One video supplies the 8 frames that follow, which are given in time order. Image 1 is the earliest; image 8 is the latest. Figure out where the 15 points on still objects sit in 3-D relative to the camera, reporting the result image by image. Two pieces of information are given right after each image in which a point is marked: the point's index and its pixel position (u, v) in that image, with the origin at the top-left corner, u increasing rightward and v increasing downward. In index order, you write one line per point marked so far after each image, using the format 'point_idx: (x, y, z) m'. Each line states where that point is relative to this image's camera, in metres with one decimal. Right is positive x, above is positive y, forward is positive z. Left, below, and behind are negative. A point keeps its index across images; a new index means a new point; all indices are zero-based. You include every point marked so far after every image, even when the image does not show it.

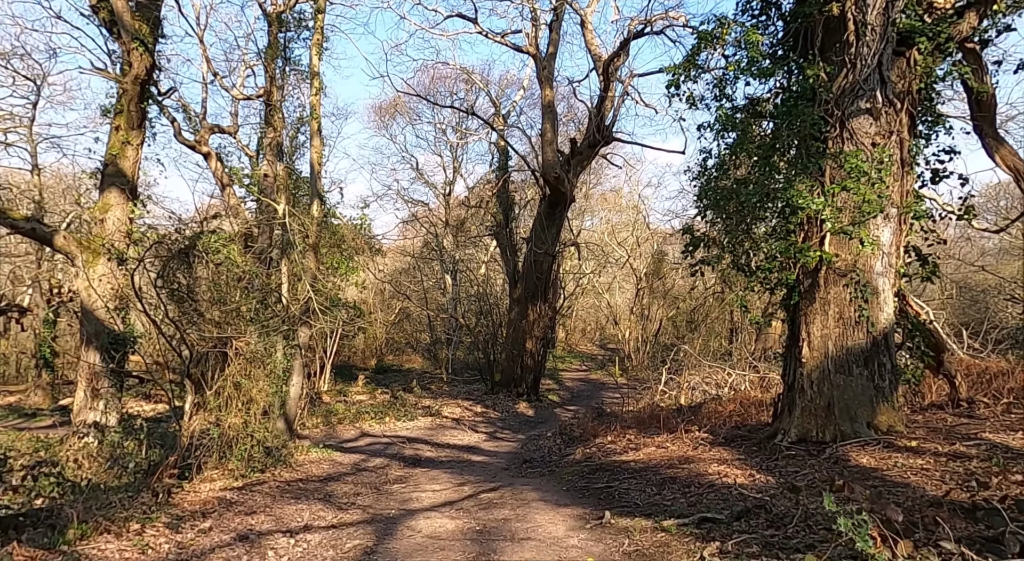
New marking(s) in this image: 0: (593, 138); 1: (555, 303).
0: (+1.6, +2.9, +18.1) m
1: (+0.9, -0.5, +19.1) m
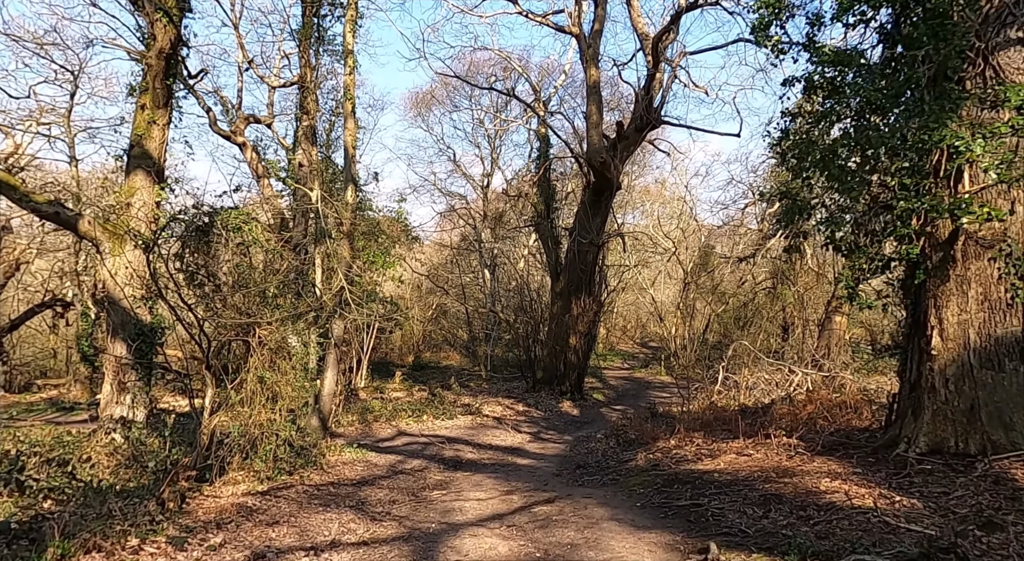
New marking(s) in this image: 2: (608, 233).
0: (+2.5, +3.1, +17.1) m
1: (+1.8, -0.3, +18.2) m
2: (+1.9, +1.0, +17.6) m
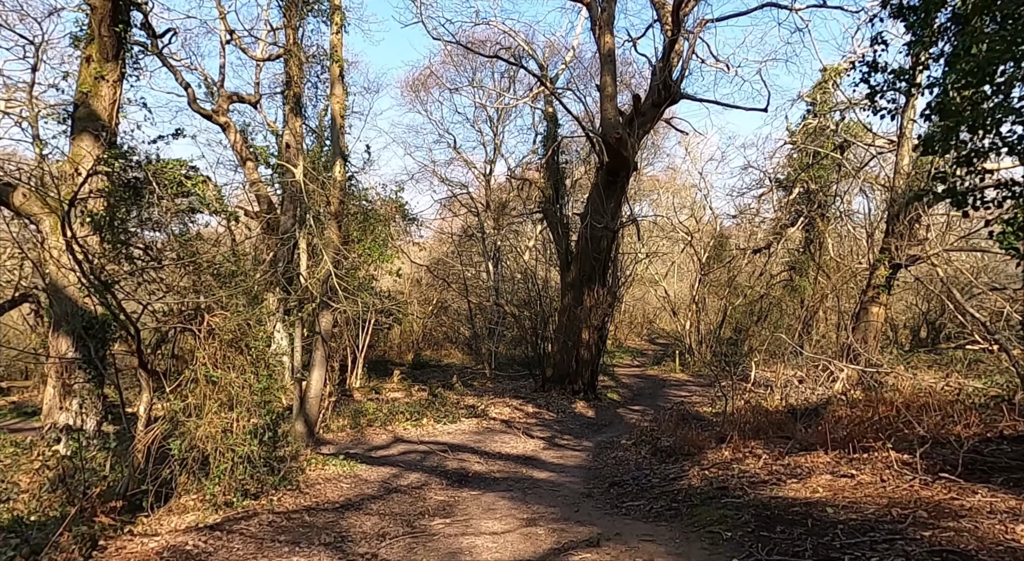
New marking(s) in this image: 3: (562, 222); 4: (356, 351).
0: (+2.6, +3.3, +15.7) m
1: (+1.9, -0.1, +16.7) m
2: (+2.0, +1.2, +16.1) m
3: (+1.0, +1.2, +17.8) m
4: (-3.3, -1.5, +18.7) m
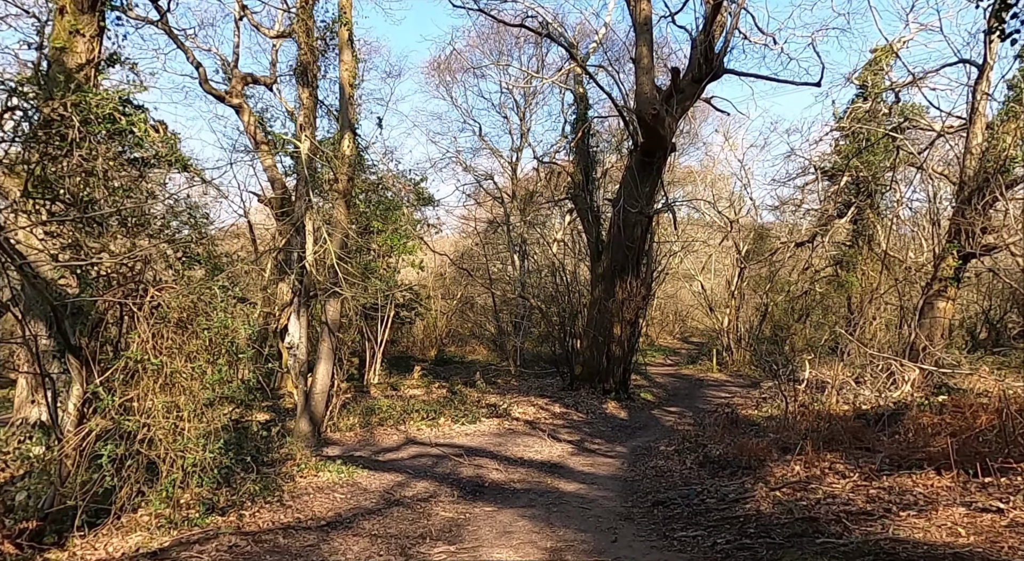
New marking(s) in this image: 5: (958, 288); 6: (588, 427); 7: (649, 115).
0: (+3.0, +3.4, +14.5) m
1: (+2.4, 0.0, +15.6) m
2: (+2.5, +1.3, +14.9) m
3: (+1.5, +1.3, +16.7) m
4: (-2.7, -1.3, +17.7) m
5: (+7.2, -0.1, +14.4) m
6: (+1.0, -2.0, +12.0) m
7: (+2.2, +2.6, +14.1) m
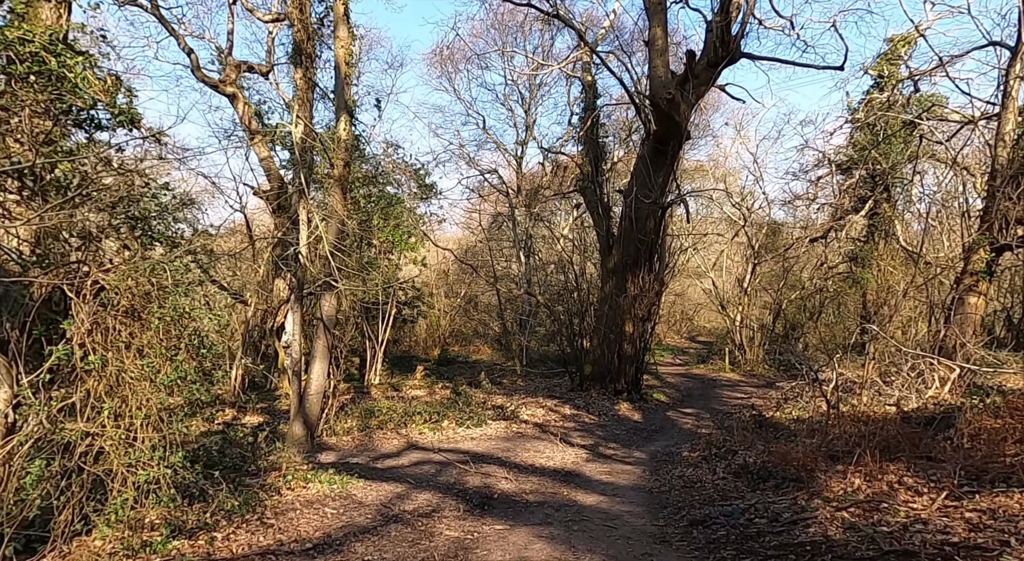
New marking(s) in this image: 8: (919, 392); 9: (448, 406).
0: (+3.1, +3.5, +13.7) m
1: (+2.5, +0.1, +14.8) m
2: (+2.6, +1.4, +14.2) m
3: (+1.6, +1.4, +15.9) m
4: (-2.6, -1.2, +17.0) m
5: (+7.3, 0.0, +13.7) m
6: (+1.1, -1.9, +11.3) m
7: (+2.3, +2.7, +13.4) m
8: (+4.9, -1.3, +10.7) m
9: (-0.9, -1.7, +12.4) m
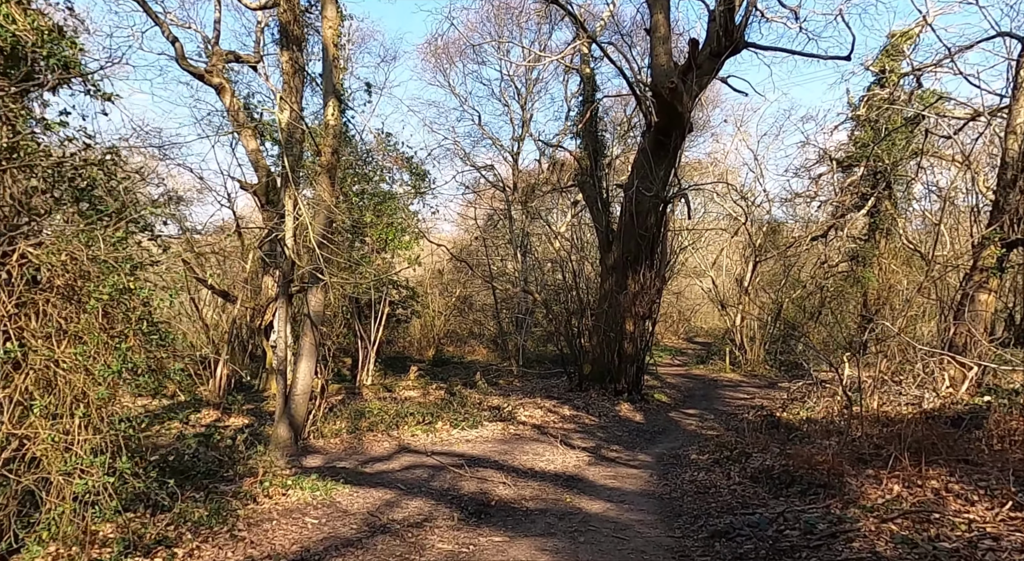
0: (+3.1, +3.5, +13.3) m
1: (+2.4, +0.2, +14.4) m
2: (+2.5, +1.5, +13.7) m
3: (+1.6, +1.4, +15.5) m
4: (-2.7, -1.2, +16.5) m
5: (+7.3, 0.0, +13.3) m
6: (+1.1, -1.8, +10.8) m
7: (+2.2, +2.7, +12.9) m
8: (+4.8, -1.3, +10.3) m
9: (-0.9, -1.7, +11.9) m
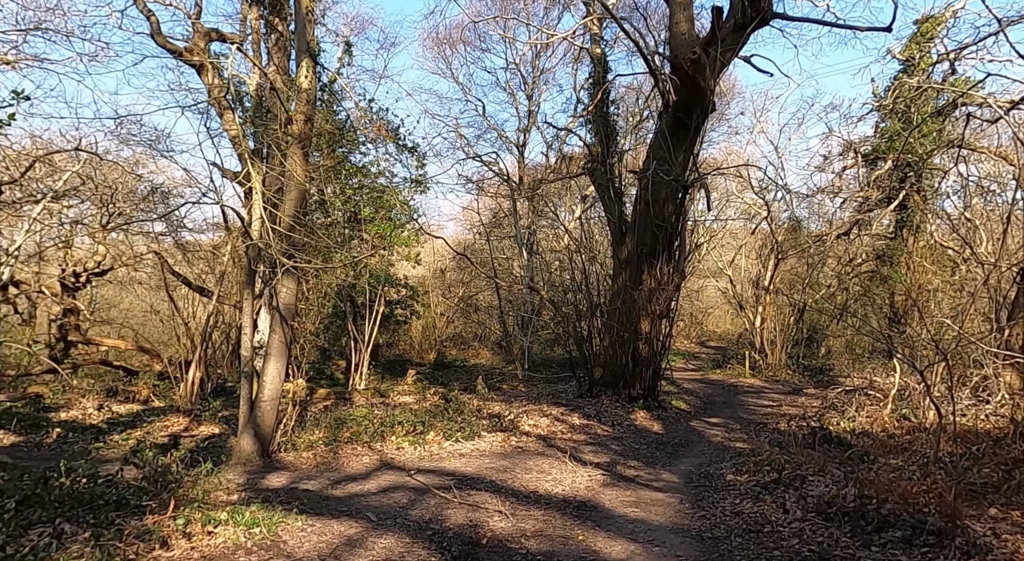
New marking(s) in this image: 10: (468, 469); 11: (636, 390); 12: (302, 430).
0: (+3.1, +3.6, +12.0) m
1: (+2.5, +0.2, +13.1) m
2: (+2.6, +1.5, +12.5) m
3: (+1.6, +1.5, +14.2) m
4: (-2.6, -1.1, +15.2) m
5: (+7.3, +0.1, +11.9) m
6: (+1.1, -1.7, +9.5) m
7: (+2.3, +2.8, +11.6) m
8: (+4.9, -1.2, +9.0) m
9: (-0.9, -1.6, +10.6) m
10: (-0.4, -1.7, +8.4) m
11: (+1.8, -1.6, +13.1) m
12: (-2.2, -1.6, +9.6) m
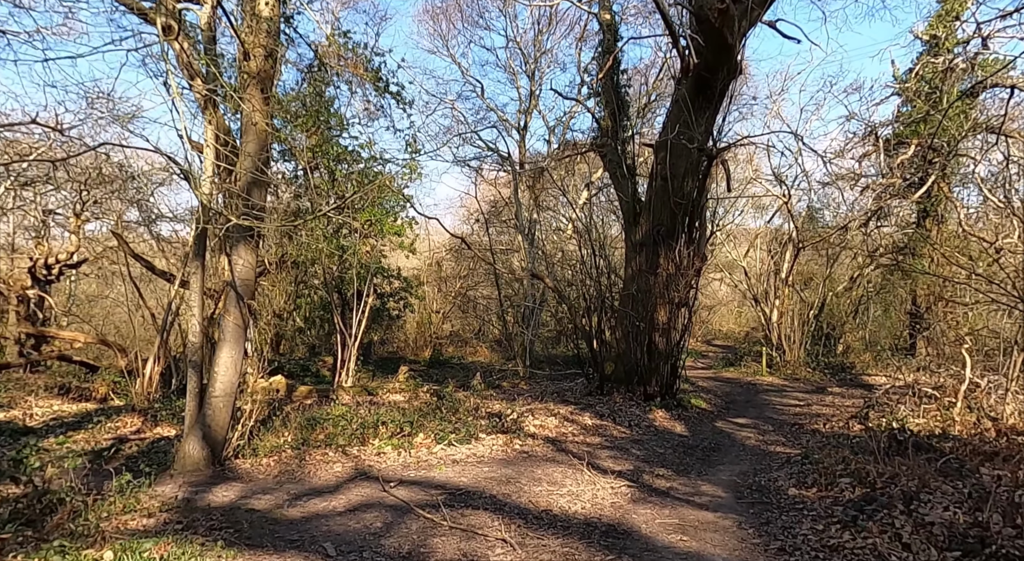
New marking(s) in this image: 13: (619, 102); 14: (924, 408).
0: (+3.2, +3.8, +10.6) m
1: (+2.5, +0.4, +11.7) m
2: (+2.6, +1.7, +11.1) m
3: (+1.6, +1.7, +12.8) m
4: (-2.6, -0.9, +13.9) m
5: (+7.3, +0.3, +10.6) m
6: (+1.2, -1.5, +8.2) m
7: (+2.3, +3.0, +10.3) m
8: (+4.9, -1.0, +7.6) m
9: (-0.9, -1.4, +9.3) m
10: (-0.3, -1.5, +7.0) m
11: (+1.8, -1.4, +11.8) m
12: (-2.2, -1.3, +8.2) m
13: (+1.5, +2.6, +13.1) m
14: (+4.2, -1.3, +9.2) m
